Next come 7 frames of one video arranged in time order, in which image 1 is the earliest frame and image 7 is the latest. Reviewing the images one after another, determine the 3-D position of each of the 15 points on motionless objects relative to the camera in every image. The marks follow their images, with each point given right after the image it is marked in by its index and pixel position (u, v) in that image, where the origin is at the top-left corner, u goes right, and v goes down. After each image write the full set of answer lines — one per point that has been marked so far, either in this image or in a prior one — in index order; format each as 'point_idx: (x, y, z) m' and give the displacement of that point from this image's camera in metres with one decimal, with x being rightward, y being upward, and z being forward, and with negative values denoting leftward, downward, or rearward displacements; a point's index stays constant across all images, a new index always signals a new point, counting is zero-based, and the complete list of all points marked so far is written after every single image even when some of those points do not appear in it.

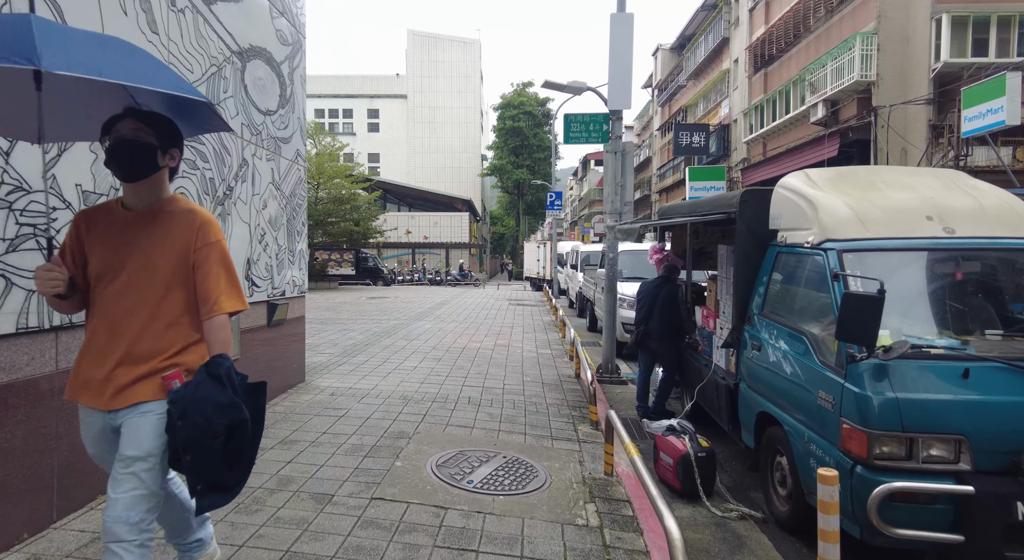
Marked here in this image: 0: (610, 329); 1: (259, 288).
0: (+1.6, -0.8, +8.6) m
1: (-2.4, -0.1, +5.2) m
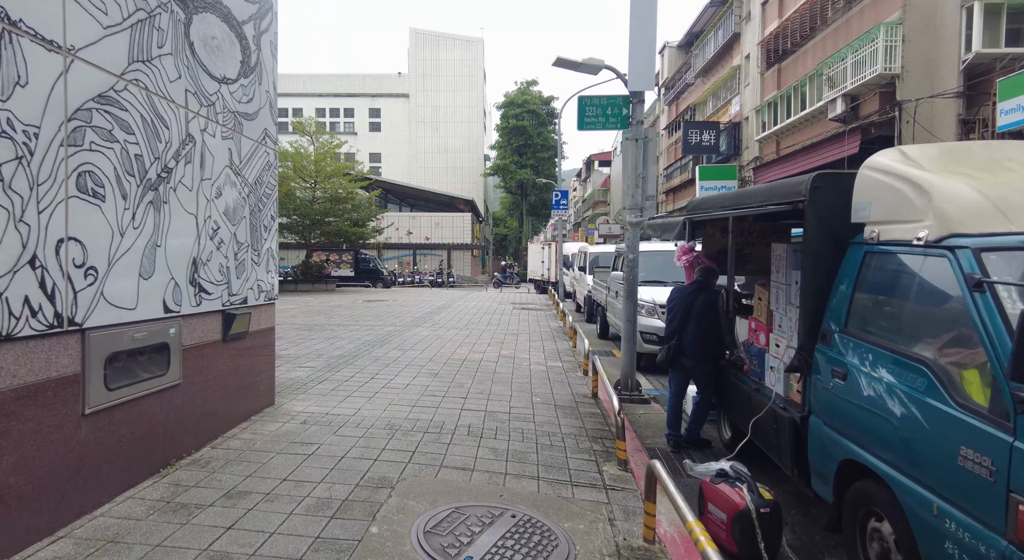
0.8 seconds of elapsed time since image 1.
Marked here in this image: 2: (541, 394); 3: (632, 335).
0: (+1.7, -0.9, +7.7) m
1: (-2.3, -0.1, +4.2) m
2: (+0.3, -1.4, +6.4) m
3: (+1.7, -0.8, +7.7) m
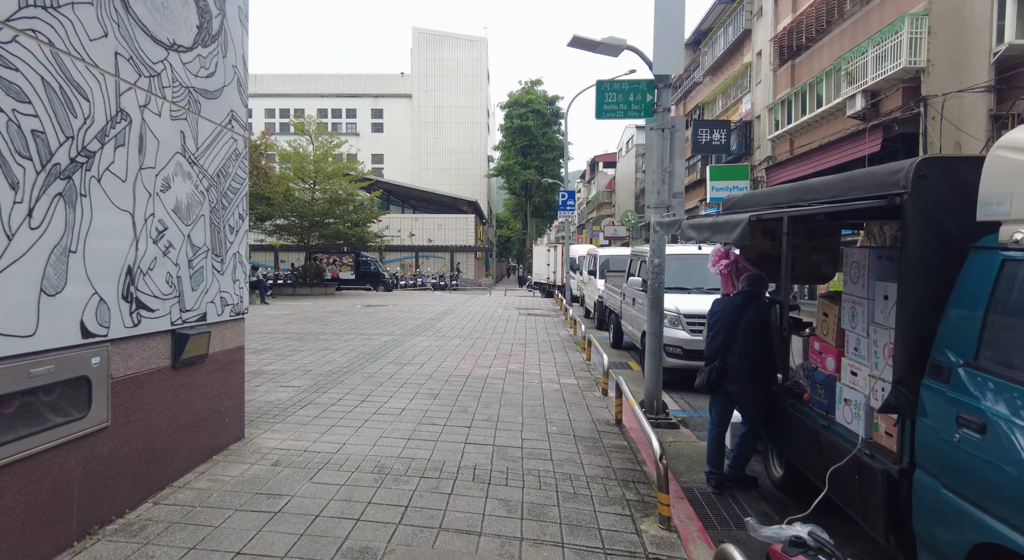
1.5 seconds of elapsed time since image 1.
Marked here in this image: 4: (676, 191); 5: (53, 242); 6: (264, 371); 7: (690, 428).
0: (+1.8, -1.0, +6.8) m
1: (-2.2, -0.2, +3.4) m
2: (+0.5, -1.4, +5.5) m
3: (+1.8, -0.9, +6.9) m
4: (+2.0, +1.1, +6.8) m
5: (-2.2, +0.2, +2.7) m
6: (-3.4, -1.2, +7.4) m
7: (+2.2, -1.9, +6.8) m
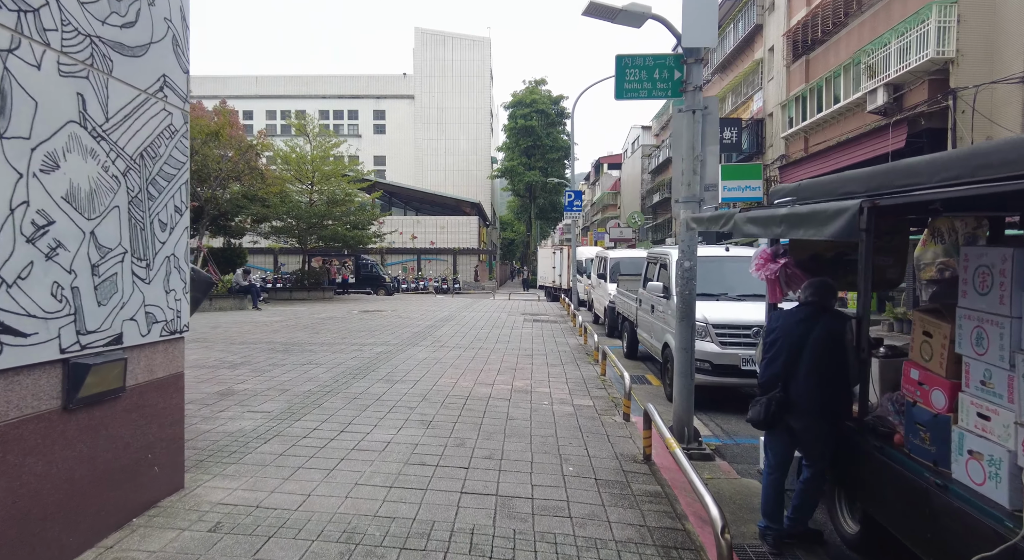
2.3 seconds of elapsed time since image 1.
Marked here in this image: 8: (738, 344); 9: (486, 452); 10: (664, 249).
0: (+1.8, -1.0, +5.8) m
1: (-2.2, -0.3, +2.5) m
2: (+0.5, -1.5, +4.6) m
3: (+1.9, -1.0, +5.9) m
4: (+2.1, +1.0, +5.8) m
5: (-2.2, +0.1, +1.7) m
6: (-3.3, -1.3, +6.5) m
7: (+2.3, -1.9, +5.8) m
8: (+3.1, -0.9, +7.4) m
9: (-0.2, -1.5, +4.7) m
10: (+2.7, +0.5, +9.4) m
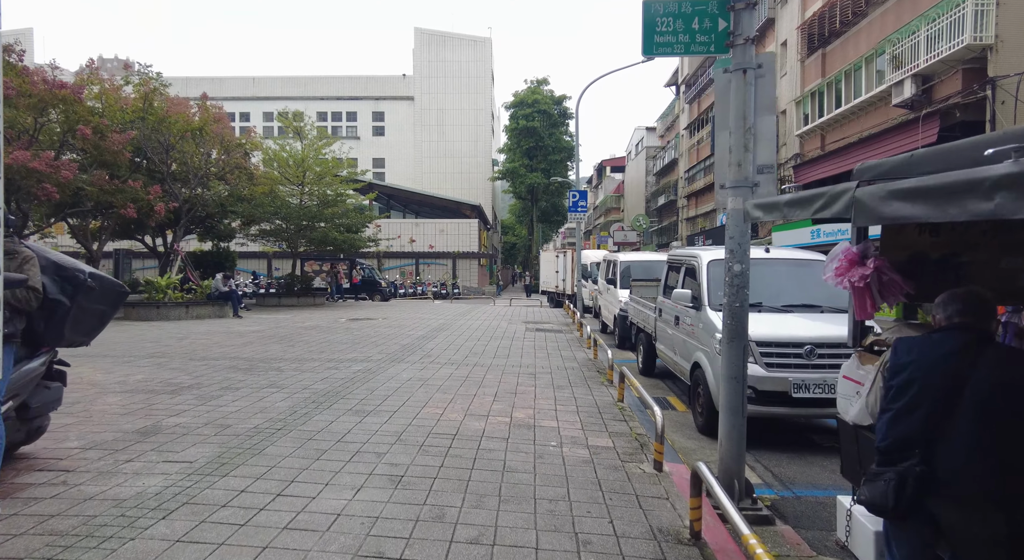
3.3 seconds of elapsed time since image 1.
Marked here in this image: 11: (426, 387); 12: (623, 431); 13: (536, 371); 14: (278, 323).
0: (+1.8, -1.1, +4.5) m
1: (-2.2, -0.3, +1.2) m
2: (+0.5, -1.6, +3.2) m
3: (+1.9, -1.0, +4.6) m
4: (+2.1, +1.0, +4.5) m
5: (-2.2, +0.1, +0.4) m
6: (-3.3, -1.4, +5.1) m
7: (+2.3, -2.0, +4.5) m
8: (+3.1, -1.0, +6.1) m
9: (-0.2, -1.5, +3.3) m
10: (+2.7, +0.4, +8.0) m
11: (-1.1, -1.4, +7.3) m
12: (+1.1, -1.6, +5.6) m
13: (+0.4, -1.4, +8.7) m
14: (-6.8, -1.2, +15.8) m
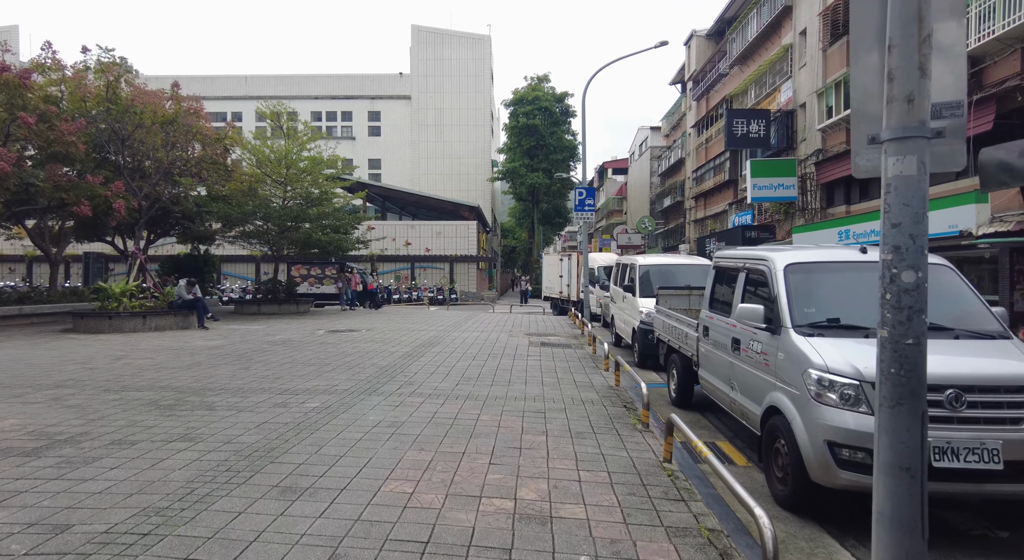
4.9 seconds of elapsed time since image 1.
0: (+1.9, -1.2, +2.5) m
1: (-2.2, -0.4, -0.8) m
2: (+0.5, -1.6, +1.3) m
3: (+1.9, -1.1, +2.6) m
4: (+2.1, +0.9, +2.6) m
5: (-2.2, 0.0, -1.6) m
6: (-3.3, -1.5, +3.1) m
7: (+2.3, -2.1, +2.5) m
8: (+3.1, -1.1, +4.1) m
9: (-0.2, -1.6, +1.4) m
10: (+2.7, +0.3, +6.1) m
11: (-1.1, -1.5, +5.3) m
12: (+1.2, -1.6, +3.6) m
13: (+0.4, -1.6, +6.7) m
14: (-6.8, -1.4, +13.8) m
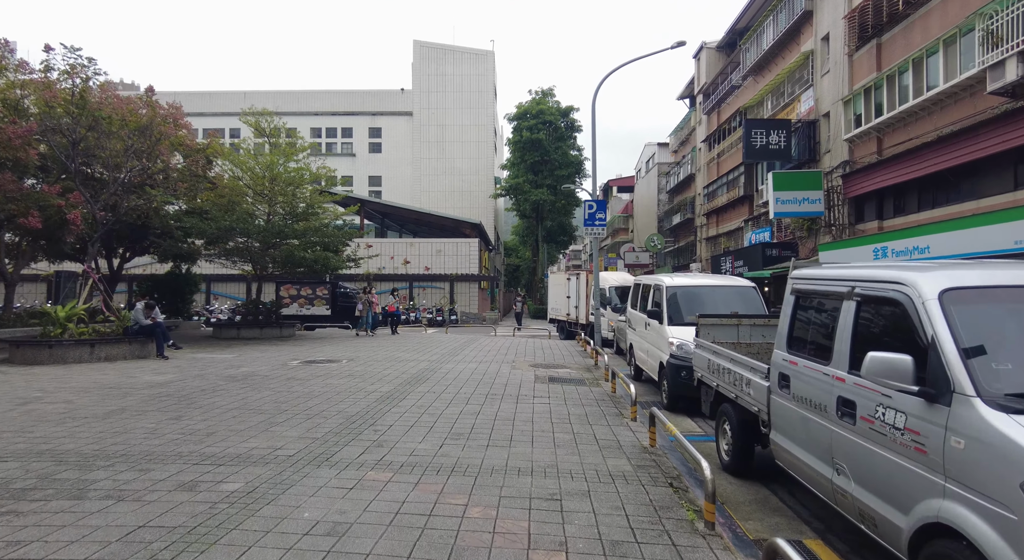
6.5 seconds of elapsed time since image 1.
0: (+1.8, -1.3, +0.5) m
1: (-2.2, -0.4, -2.7) m
2: (+0.5, -1.7, -0.7) m
3: (+1.9, -1.3, +0.6) m
4: (+2.1, +0.8, +0.6) m
5: (-2.2, +0.1, -3.5) m
6: (-3.3, -1.6, +1.2) m
7: (+2.3, -2.2, +0.5) m
8: (+3.1, -1.2, +2.1) m
9: (-0.2, -1.7, -0.6) m
10: (+2.7, +0.1, +4.1) m
11: (-1.1, -1.7, +3.3) m
12: (+1.2, -1.8, +1.6) m
13: (+0.5, -1.8, +4.8) m
14: (-6.7, -1.9, +11.8) m
